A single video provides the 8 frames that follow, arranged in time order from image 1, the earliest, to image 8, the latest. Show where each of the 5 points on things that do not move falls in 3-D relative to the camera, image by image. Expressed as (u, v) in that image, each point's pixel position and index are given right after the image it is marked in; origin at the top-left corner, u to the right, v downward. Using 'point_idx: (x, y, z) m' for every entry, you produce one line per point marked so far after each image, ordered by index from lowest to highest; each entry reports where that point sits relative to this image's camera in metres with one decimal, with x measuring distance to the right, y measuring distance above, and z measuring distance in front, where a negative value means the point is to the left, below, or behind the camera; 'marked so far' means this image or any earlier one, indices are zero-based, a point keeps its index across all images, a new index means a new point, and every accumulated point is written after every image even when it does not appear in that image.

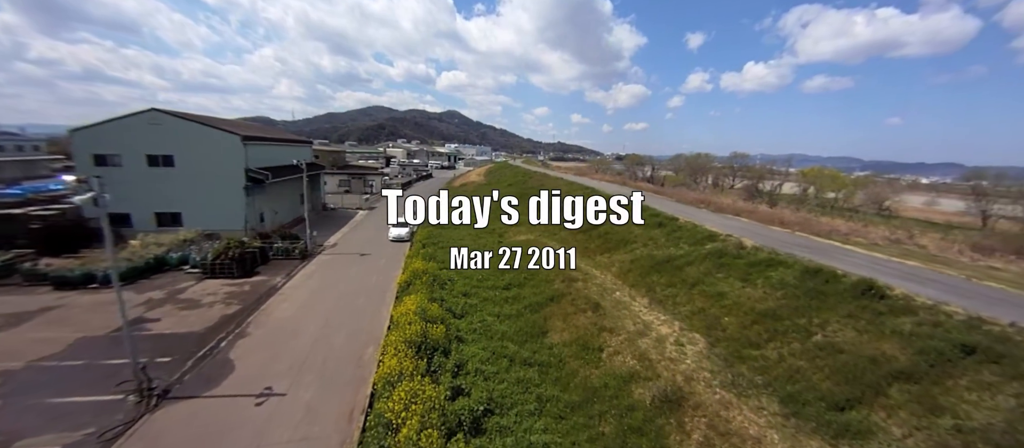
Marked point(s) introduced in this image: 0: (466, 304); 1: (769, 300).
0: (-1.3, -2.2, +10.0) m
1: (+5.4, -1.6, +7.6) m
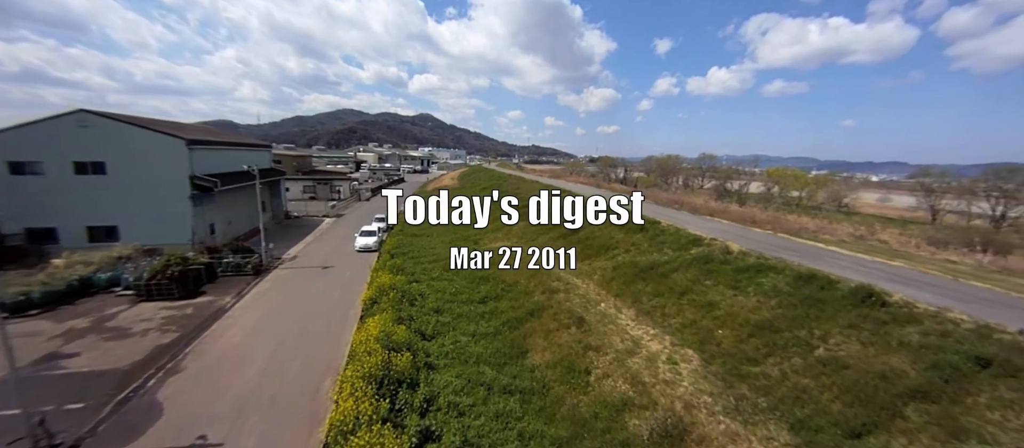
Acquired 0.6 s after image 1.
0: (-1.9, -2.5, +9.0) m
1: (+5.0, -1.7, +7.1) m
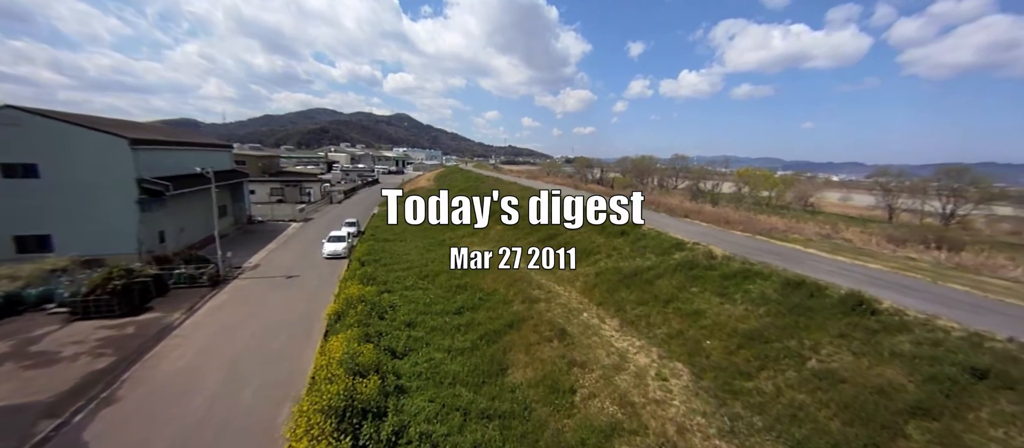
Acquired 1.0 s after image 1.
0: (-2.4, -2.7, +8.4) m
1: (+4.6, -1.8, +6.9) m
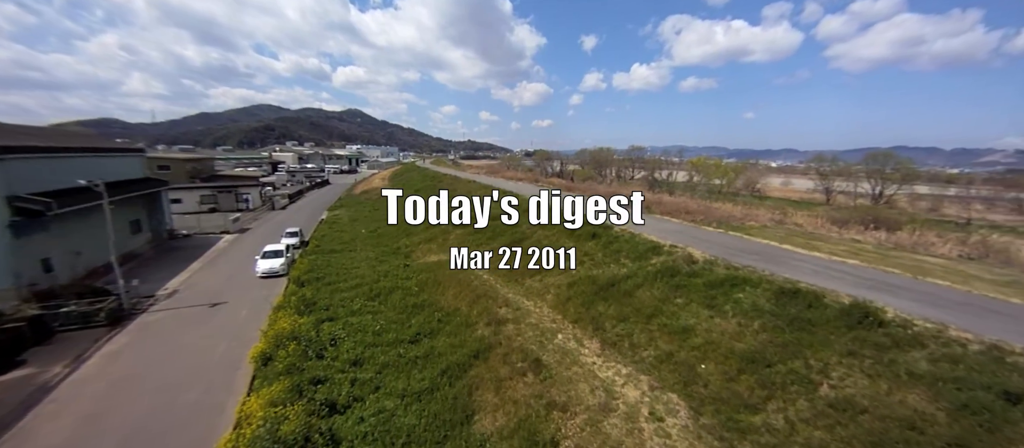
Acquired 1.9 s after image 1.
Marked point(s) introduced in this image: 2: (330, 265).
0: (-3.0, -3.0, +6.9) m
1: (+4.0, -1.9, +6.1) m
2: (-7.4, -1.7, +14.9) m
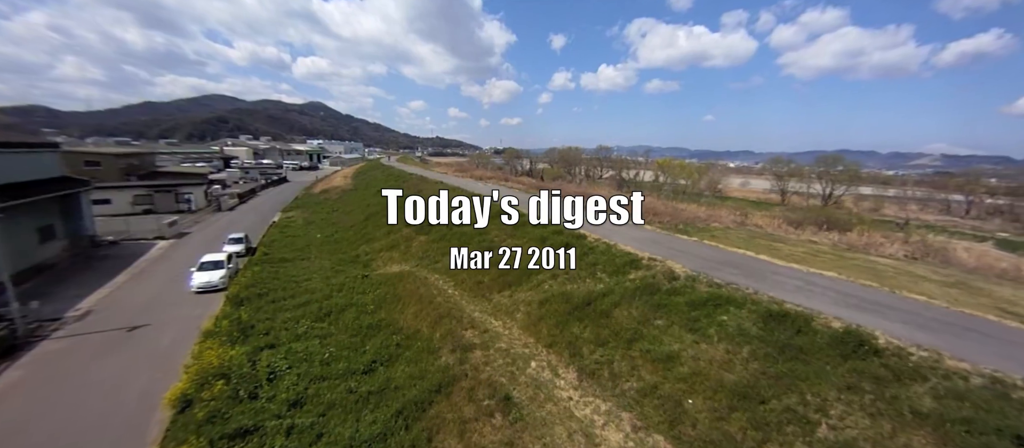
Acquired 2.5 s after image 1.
0: (-3.6, -3.4, +5.8) m
1: (+3.5, -2.2, +5.6) m
2: (-8.6, -1.9, +13.4) m
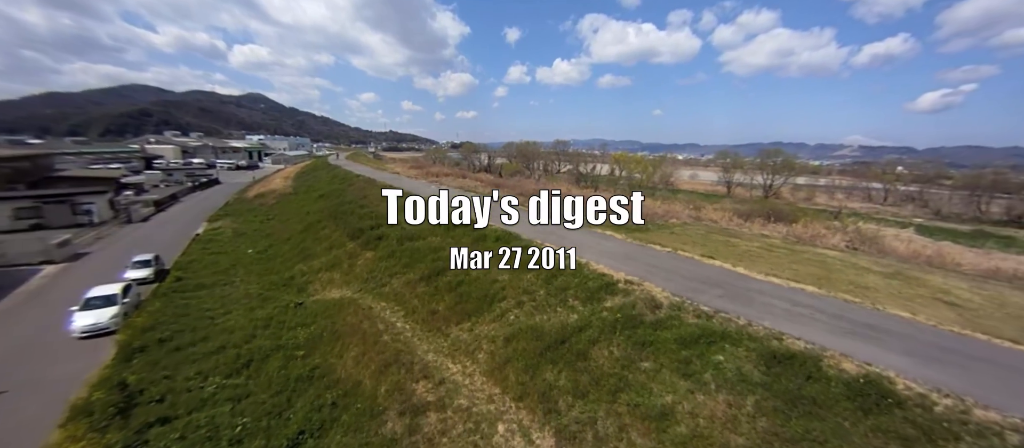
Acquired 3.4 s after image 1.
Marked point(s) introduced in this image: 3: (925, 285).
0: (-4.0, -4.0, +4.2) m
1: (+3.0, -2.6, +4.7) m
2: (-9.9, -2.7, +11.1) m
3: (+18.6, -2.7, +16.3) m
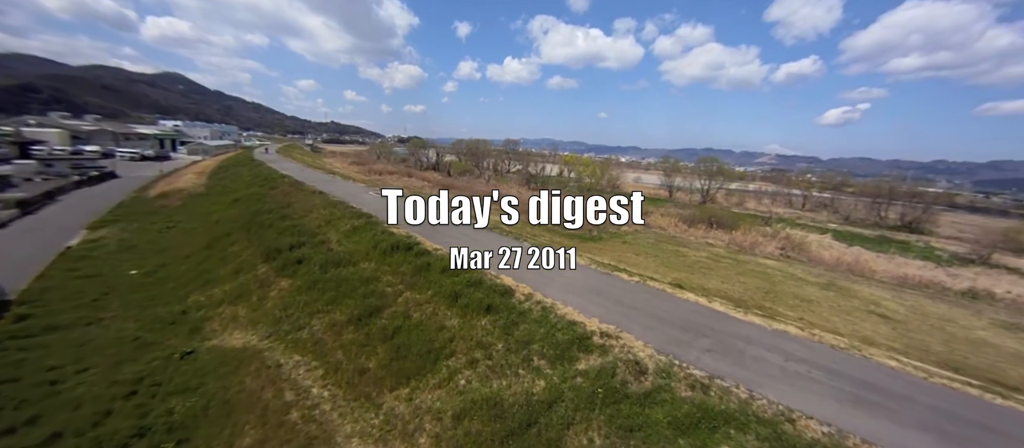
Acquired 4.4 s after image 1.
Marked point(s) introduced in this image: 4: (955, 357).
0: (-4.3, -4.7, +2.1) m
1: (+2.6, -3.3, +3.6) m
2: (-11.1, -3.3, +8.1) m
3: (+16.4, -3.4, +17.2) m
4: (+14.5, -4.4, +11.9) m
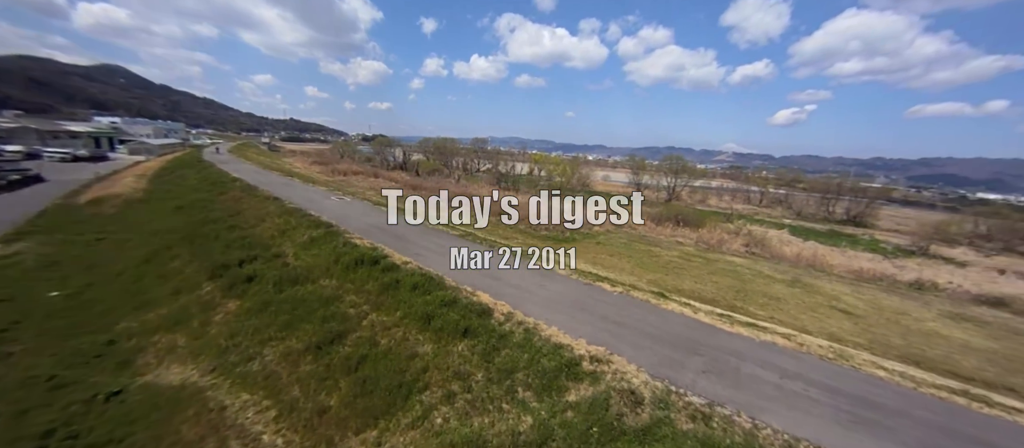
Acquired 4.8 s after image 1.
0: (-4.1, -5.1, +1.2) m
1: (+2.5, -3.6, +3.2) m
2: (-11.5, -3.8, +6.6) m
3: (+15.2, -3.4, +17.8) m
4: (+13.8, -4.3, +12.4) m
